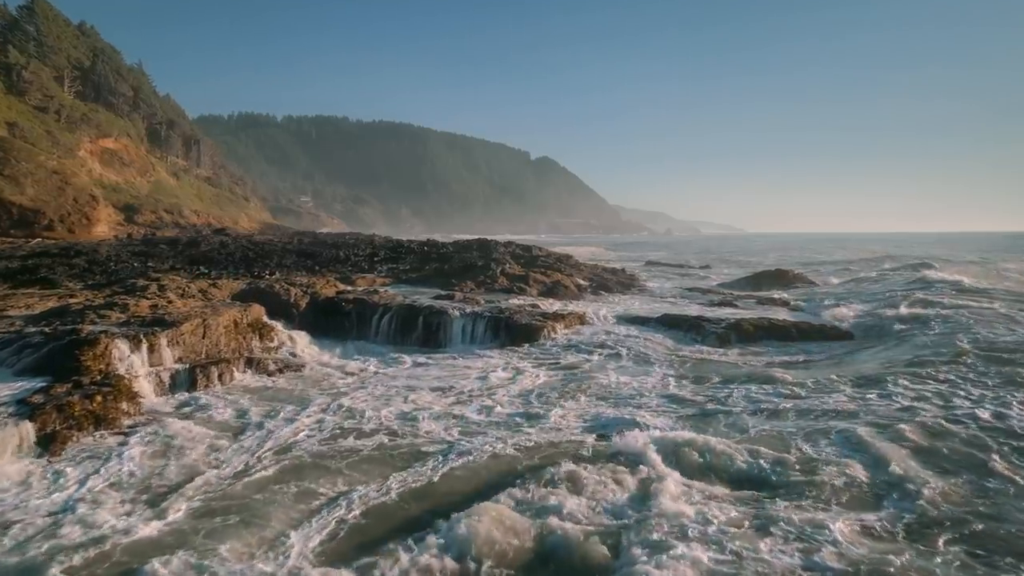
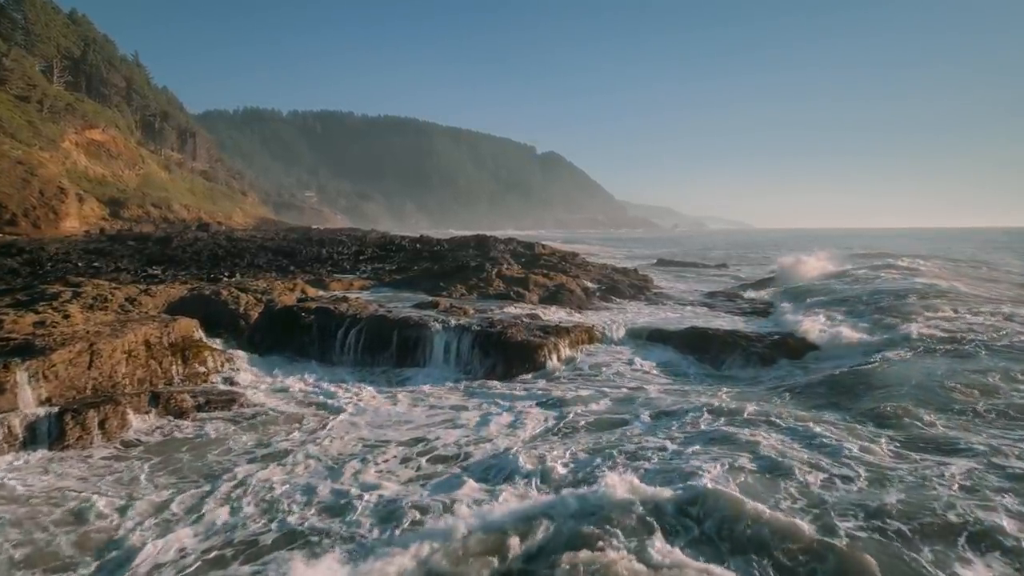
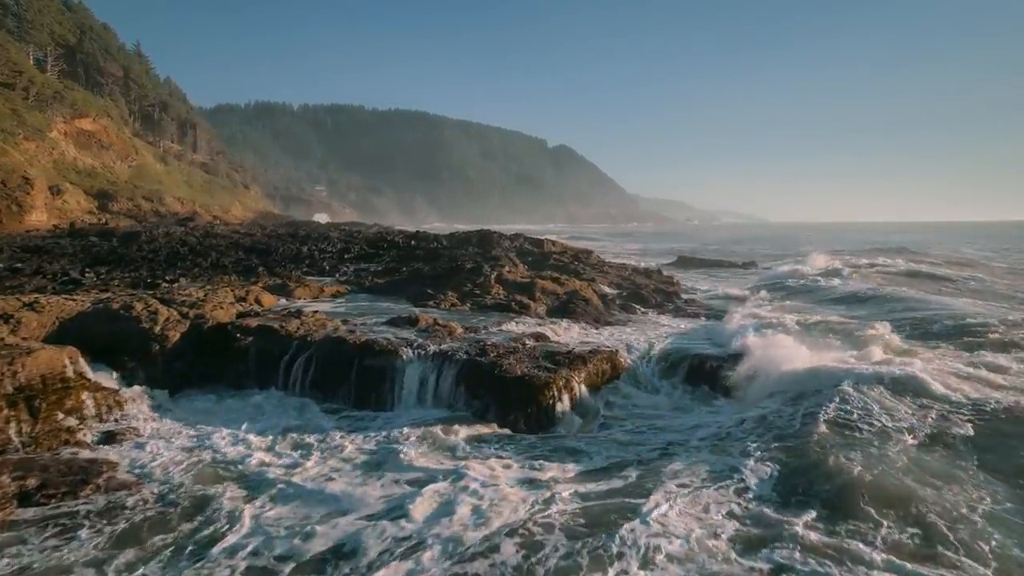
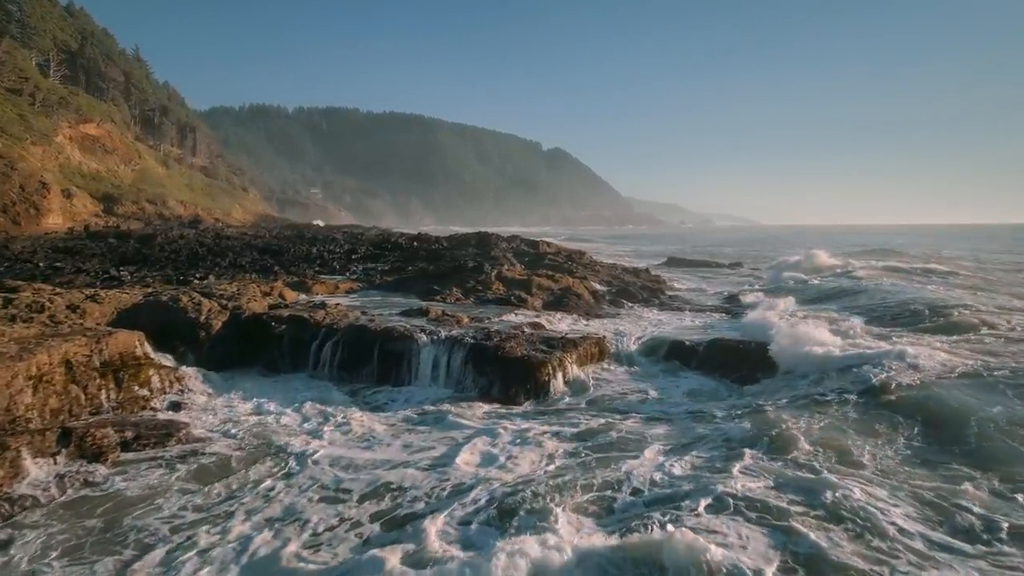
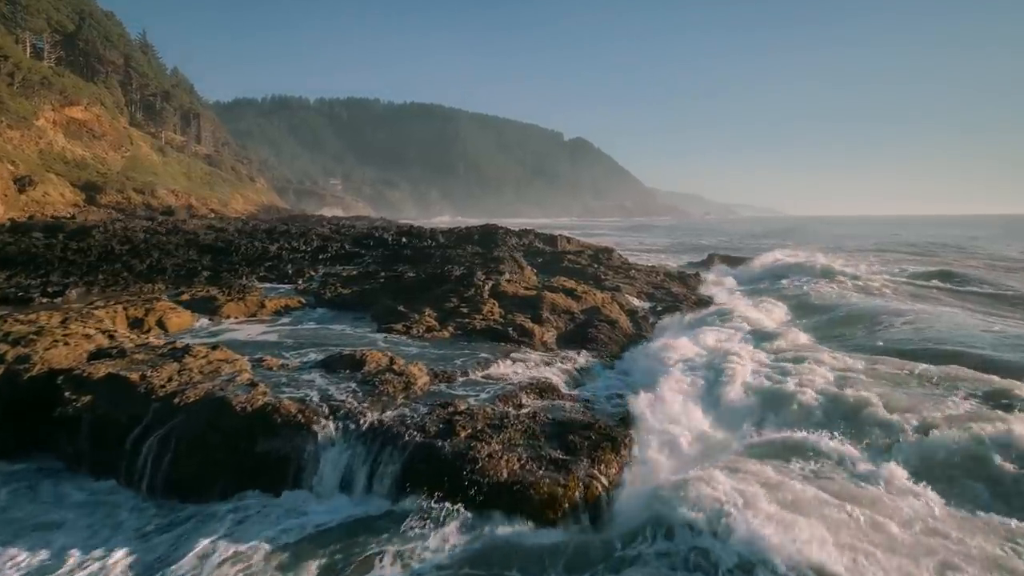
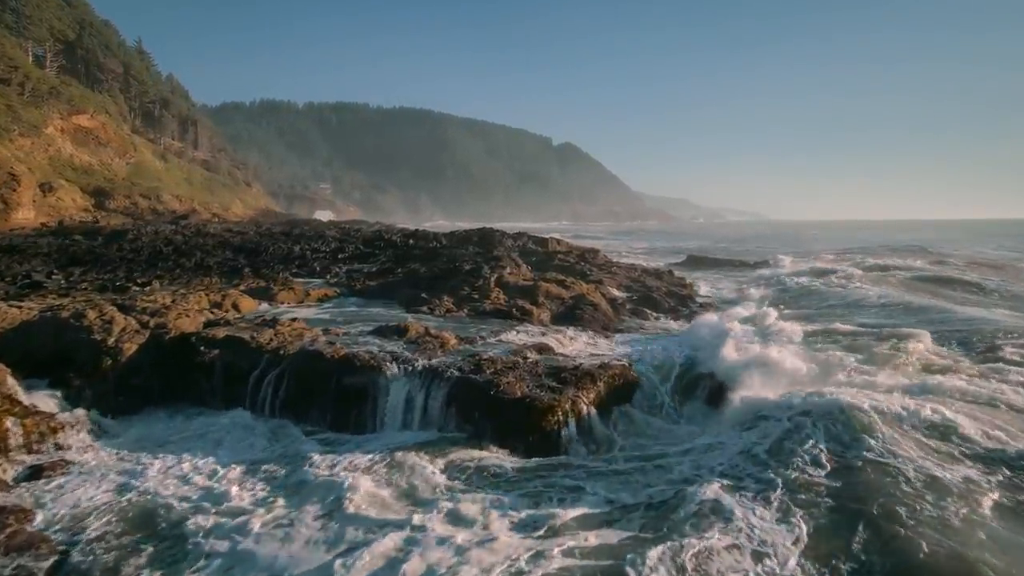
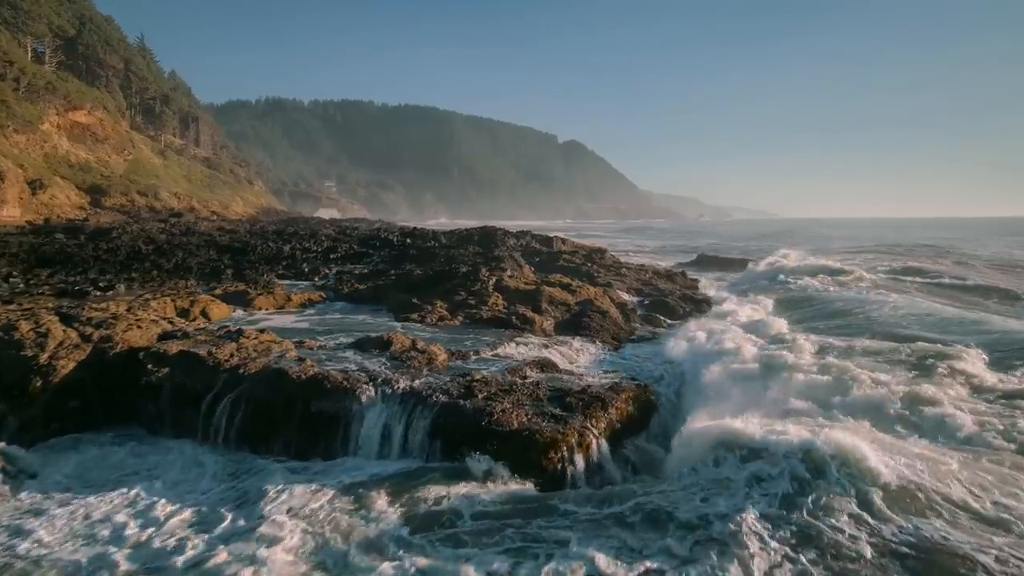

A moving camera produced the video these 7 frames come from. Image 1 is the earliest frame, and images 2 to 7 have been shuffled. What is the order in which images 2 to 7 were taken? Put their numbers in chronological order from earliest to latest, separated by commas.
2, 4, 3, 6, 7, 5
